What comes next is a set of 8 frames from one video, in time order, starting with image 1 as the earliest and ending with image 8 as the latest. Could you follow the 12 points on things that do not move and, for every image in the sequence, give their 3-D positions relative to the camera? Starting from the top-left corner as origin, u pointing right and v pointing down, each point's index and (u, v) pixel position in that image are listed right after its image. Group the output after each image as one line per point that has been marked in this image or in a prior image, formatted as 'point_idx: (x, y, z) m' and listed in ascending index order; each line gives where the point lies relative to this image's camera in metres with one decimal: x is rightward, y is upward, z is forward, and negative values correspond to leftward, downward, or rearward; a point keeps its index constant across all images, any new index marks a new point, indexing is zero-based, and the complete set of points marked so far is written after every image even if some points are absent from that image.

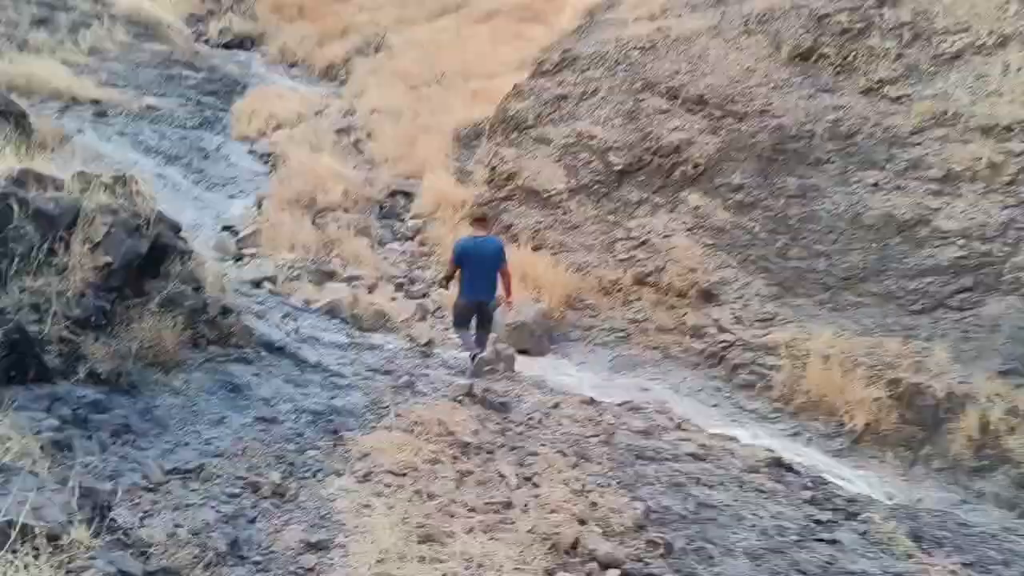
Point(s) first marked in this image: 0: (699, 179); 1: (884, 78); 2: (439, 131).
0: (+2.4, +1.4, +11.4) m
1: (+5.0, +2.8, +11.8) m
2: (-1.3, +2.8, +15.6) m
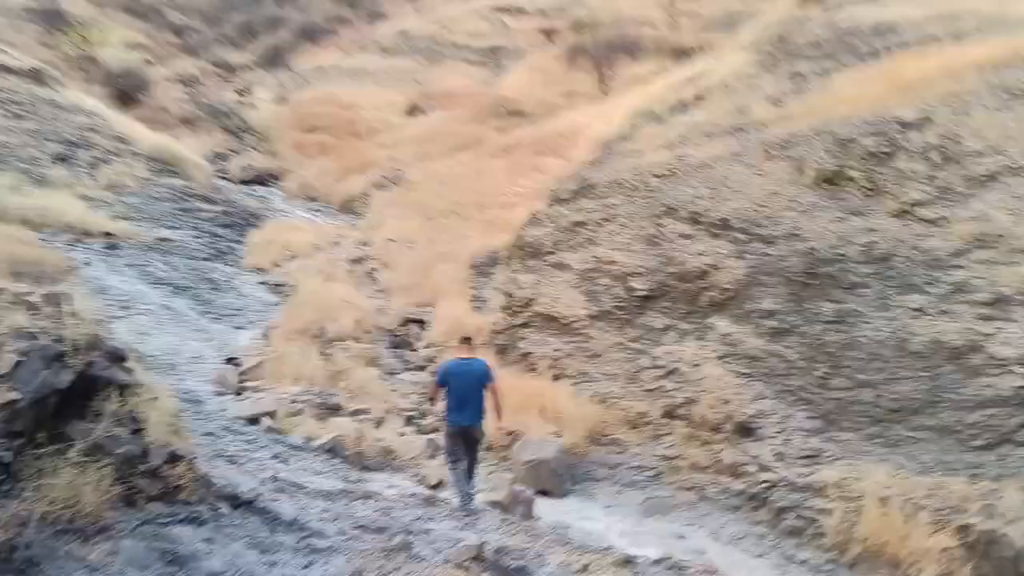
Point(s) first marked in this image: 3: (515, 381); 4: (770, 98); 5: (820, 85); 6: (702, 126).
0: (+2.6, -0.2, +10.7) m
1: (+5.2, +1.1, +11.3) m
2: (-1.0, +0.5, +15.2) m
3: (0.0, -1.1, +10.6) m
4: (+4.8, +3.6, +16.5) m
5: (+5.6, +3.7, +16.2) m
6: (+3.4, +2.9, +16.0) m
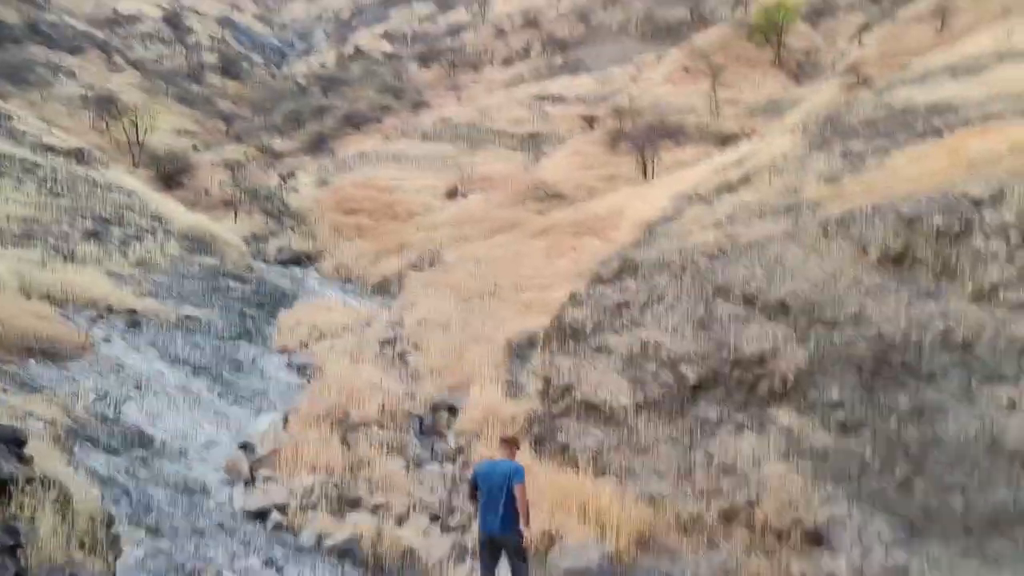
0: (+3.0, -1.2, +9.7) m
1: (+5.6, +0.1, +10.3) m
2: (-0.4, -0.9, +14.3) m
3: (+0.5, -2.0, +9.6) m
4: (+5.5, +2.0, +15.7) m
5: (+6.4, +2.2, +15.4) m
6: (+4.1, +1.4, +15.2) m
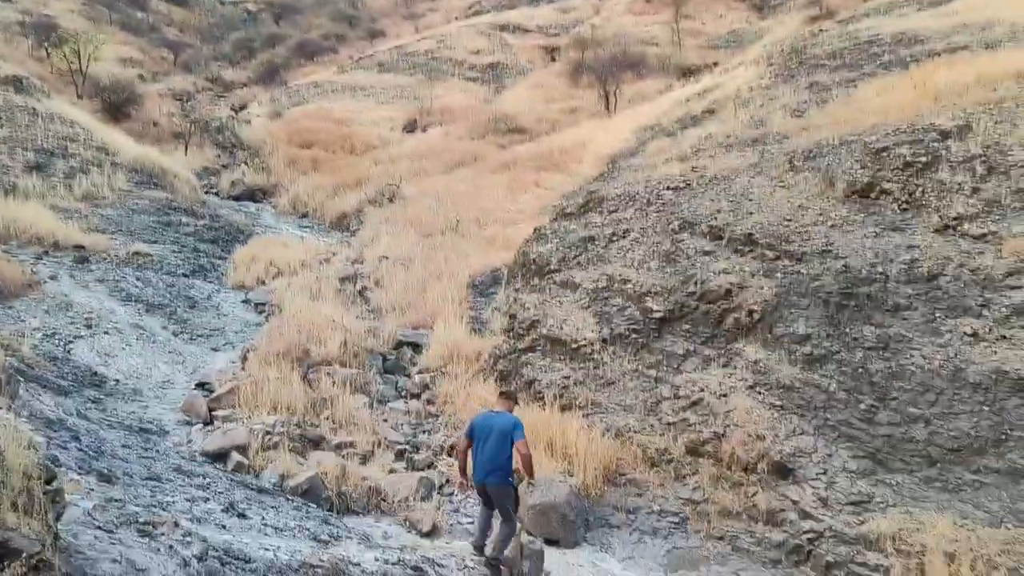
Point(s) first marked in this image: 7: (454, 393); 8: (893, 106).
0: (+2.7, -0.5, +9.7) m
1: (+5.2, +0.9, +10.3) m
2: (-1.0, +0.2, +14.1) m
3: (+0.1, -1.3, +9.5) m
4: (+4.9, +3.1, +15.5) m
5: (+5.7, +3.3, +15.2) m
6: (+3.5, +2.6, +15.0) m
7: (-0.7, -1.2, +10.1) m
8: (+5.7, +2.7, +13.3) m
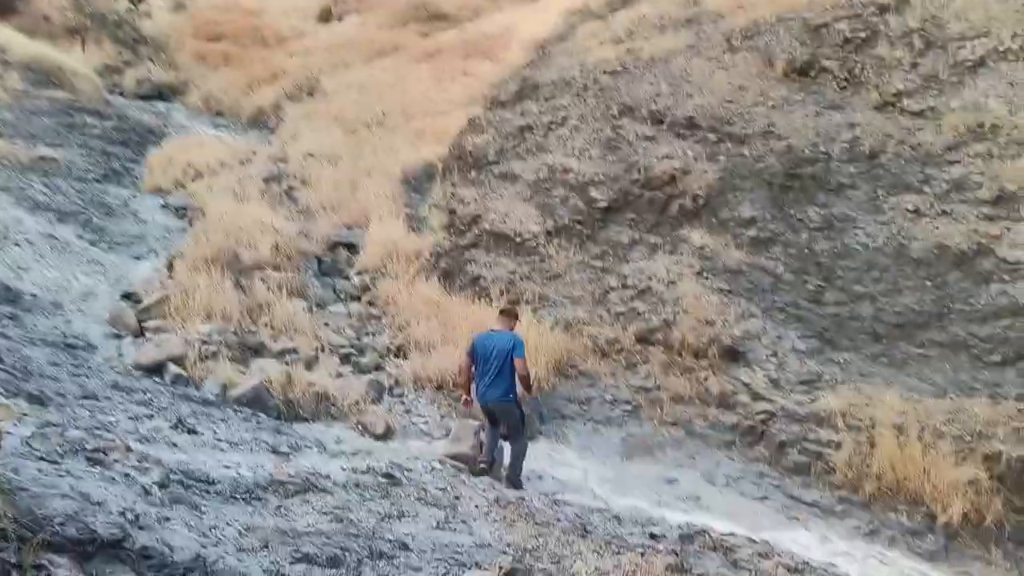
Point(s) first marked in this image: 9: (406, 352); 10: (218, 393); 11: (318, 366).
0: (+2.0, +0.8, +9.5) m
1: (+4.5, +2.3, +10.2) m
2: (-2.0, +1.8, +13.6) m
3: (-0.5, -0.2, +9.3) m
4: (+3.6, +5.1, +15.1) m
5: (+4.5, +5.3, +14.9) m
6: (+2.3, +4.5, +14.5) m
7: (-1.3, 0.0, +9.8) m
8: (+4.7, +4.5, +13.0) m
9: (-1.1, -0.6, +8.8) m
10: (-2.5, -0.9, +7.4) m
11: (-1.8, -0.7, +8.3) m
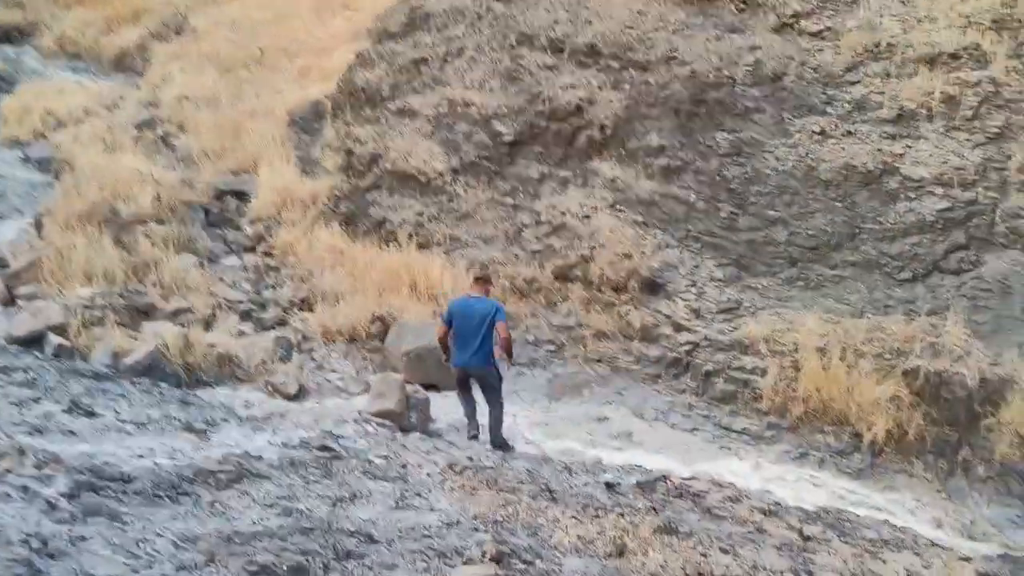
0: (+1.0, +1.5, +9.3) m
1: (+3.3, +3.2, +10.1) m
2: (-3.5, +2.5, +12.7) m
3: (-1.4, +0.3, +8.8) m
4: (+1.7, +6.3, +14.6) m
5: (+2.5, +6.5, +14.5) m
6: (+0.5, +5.5, +14.0) m
7: (-2.3, +0.5, +9.2) m
8: (+3.0, +5.6, +12.8) m
9: (-1.9, -0.2, +8.3) m
10: (-3.1, -0.6, +6.7) m
11: (-2.6, -0.3, +7.7) m
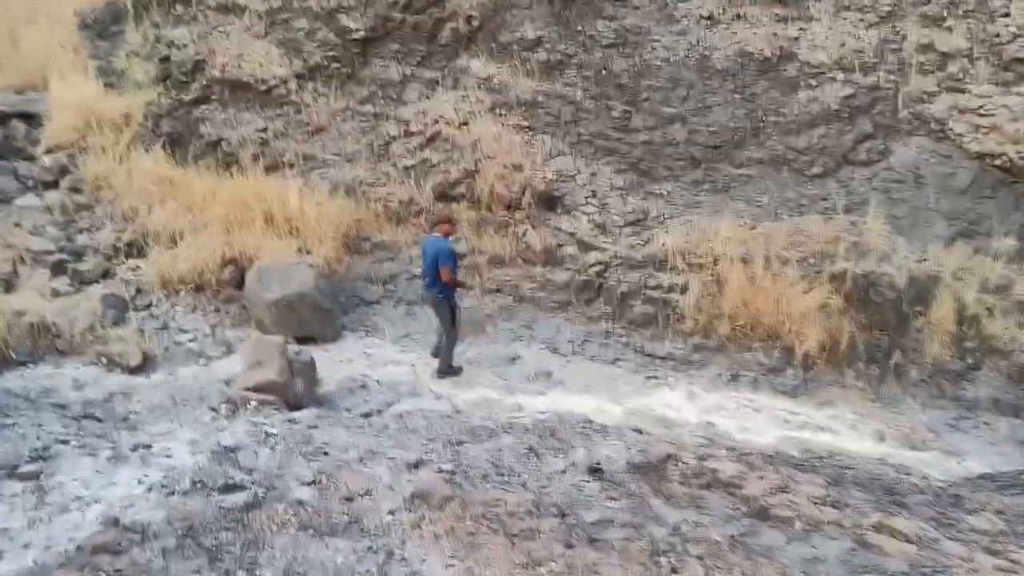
0: (-0.3, +2.3, +8.2) m
1: (+1.6, +4.2, +9.2) m
2: (-5.5, +3.2, +10.5) m
3: (-2.5, +0.9, +7.4) m
4: (-1.1, +7.6, +12.9) m
5: (-0.2, +7.9, +13.0) m
6: (-2.1, +6.7, +12.2) m
7: (-3.5, +1.0, +7.6) m
8: (+0.7, +6.9, +11.4) m
9: (-2.9, +0.3, +6.8) m
10: (-3.7, -0.4, +5.1) m
11: (-3.4, 0.0, +6.1) m
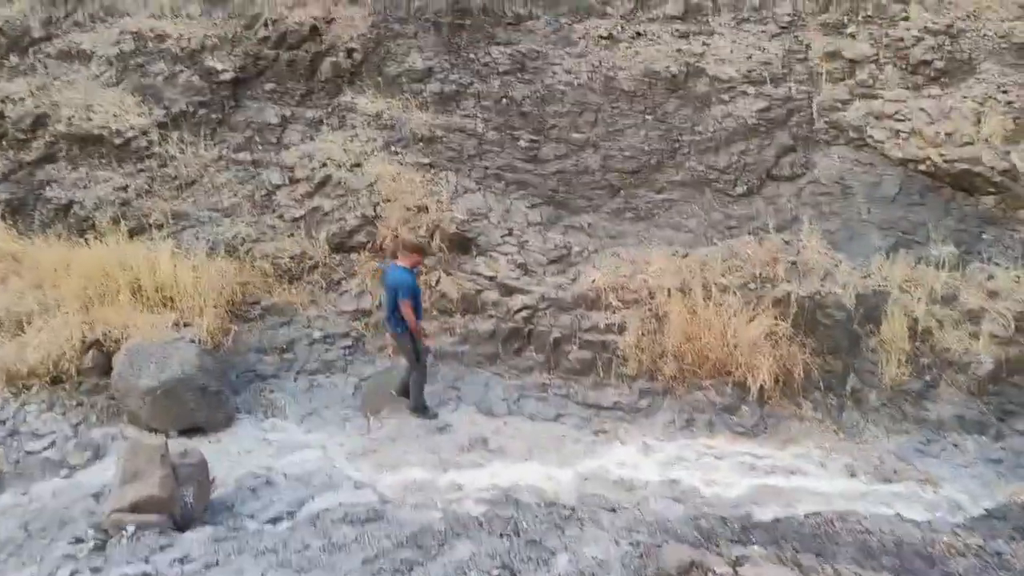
0: (-1.3, +1.8, +7.4) m
1: (+0.4, +3.9, +8.8) m
2: (-6.8, +2.2, +9.1) m
3: (-3.2, +0.3, +6.3) m
4: (-3.1, +6.8, +12.2) m
5: (-2.3, +7.2, +12.4) m
6: (-3.9, +5.8, +11.4) m
7: (-4.2, +0.3, +6.4) m
8: (-1.1, +6.3, +11.0) m
9: (-3.4, -0.3, +5.7) m
10: (-4.0, -1.0, +3.9) m
11: (-3.9, -0.6, +4.9) m
